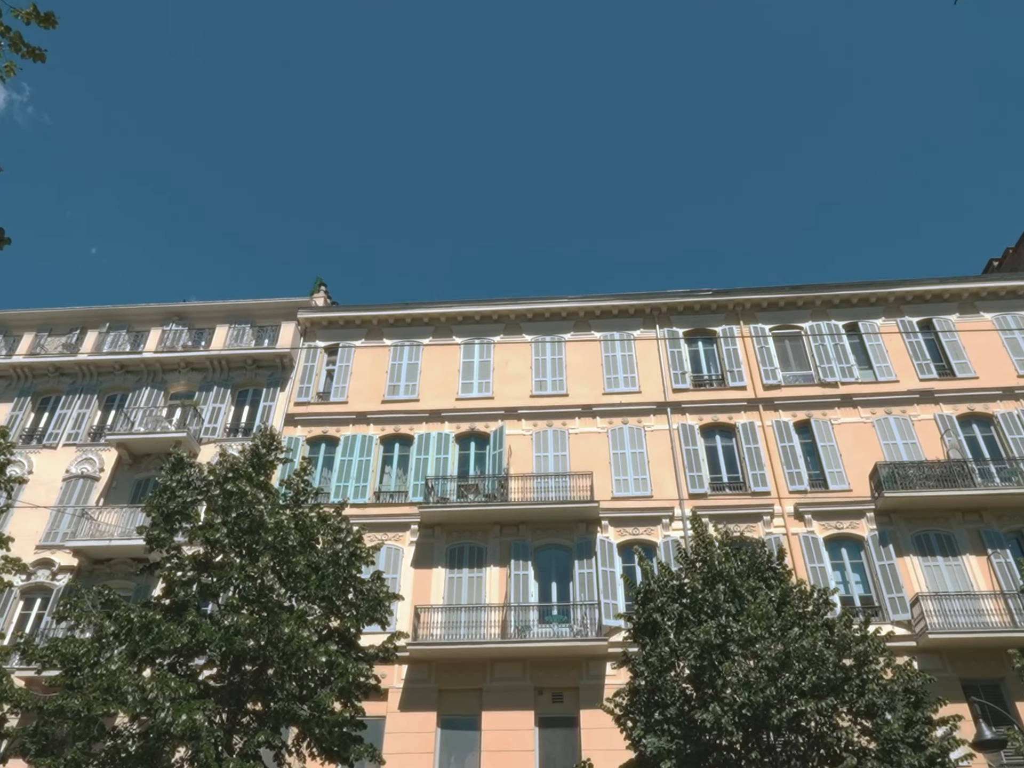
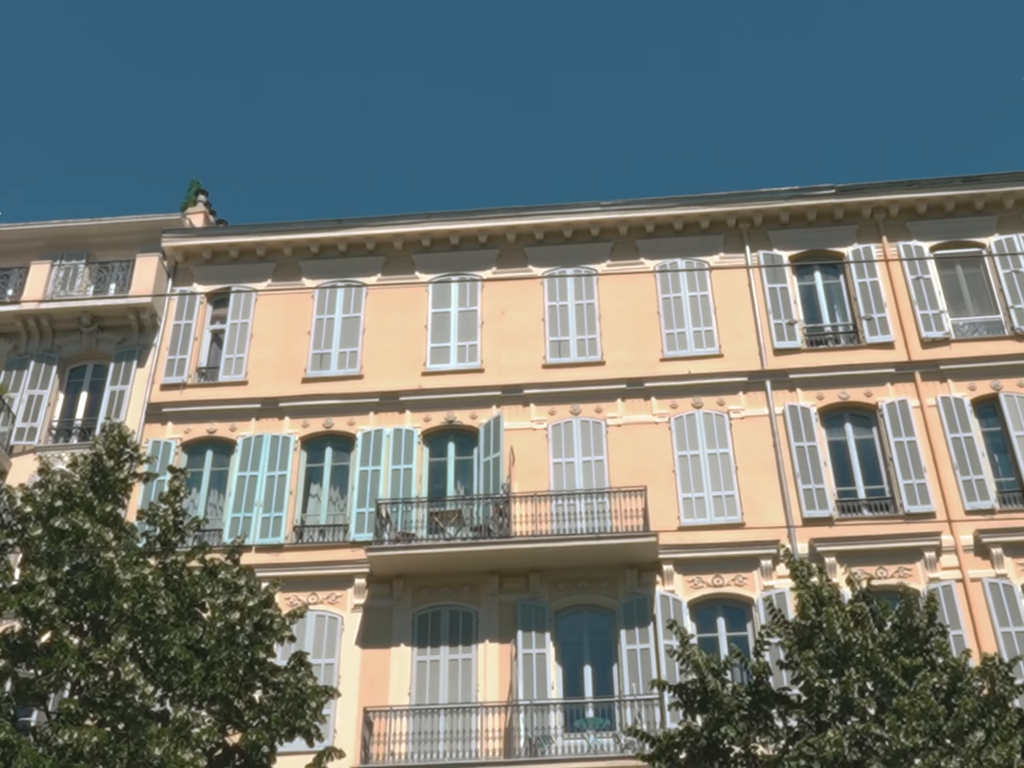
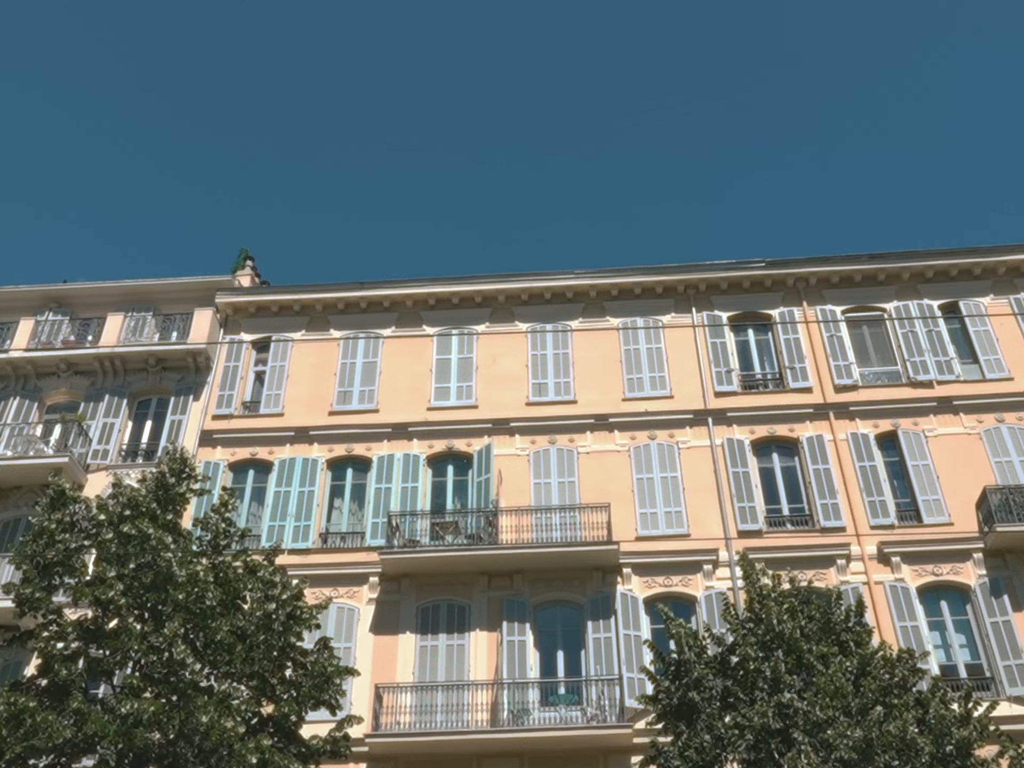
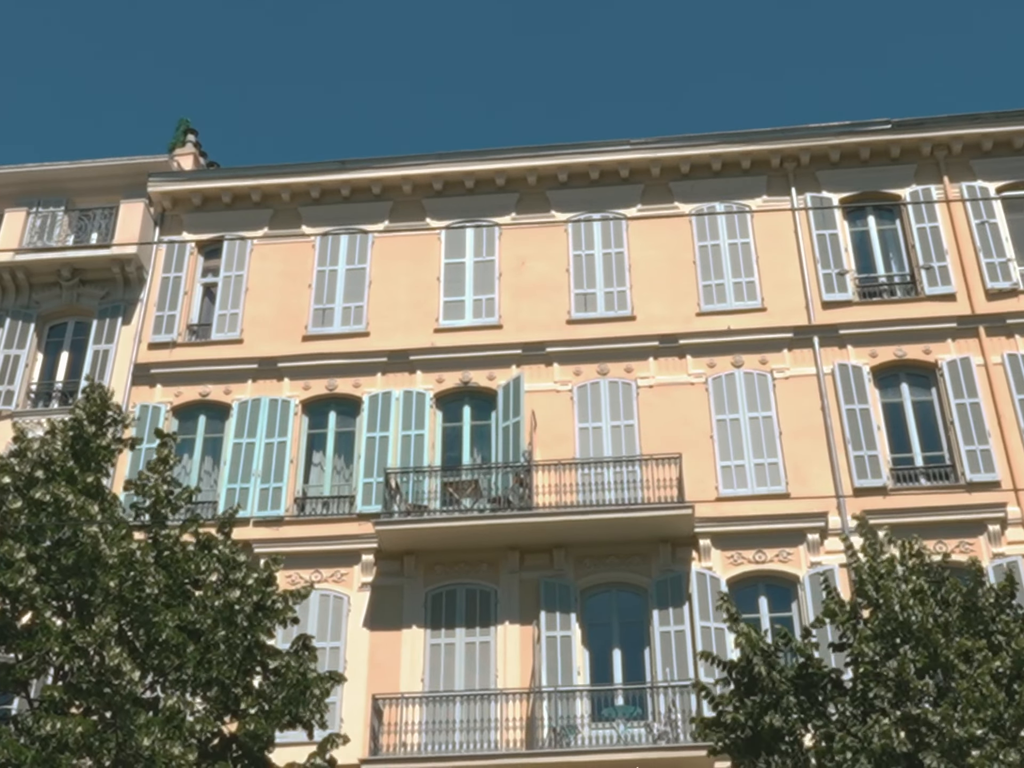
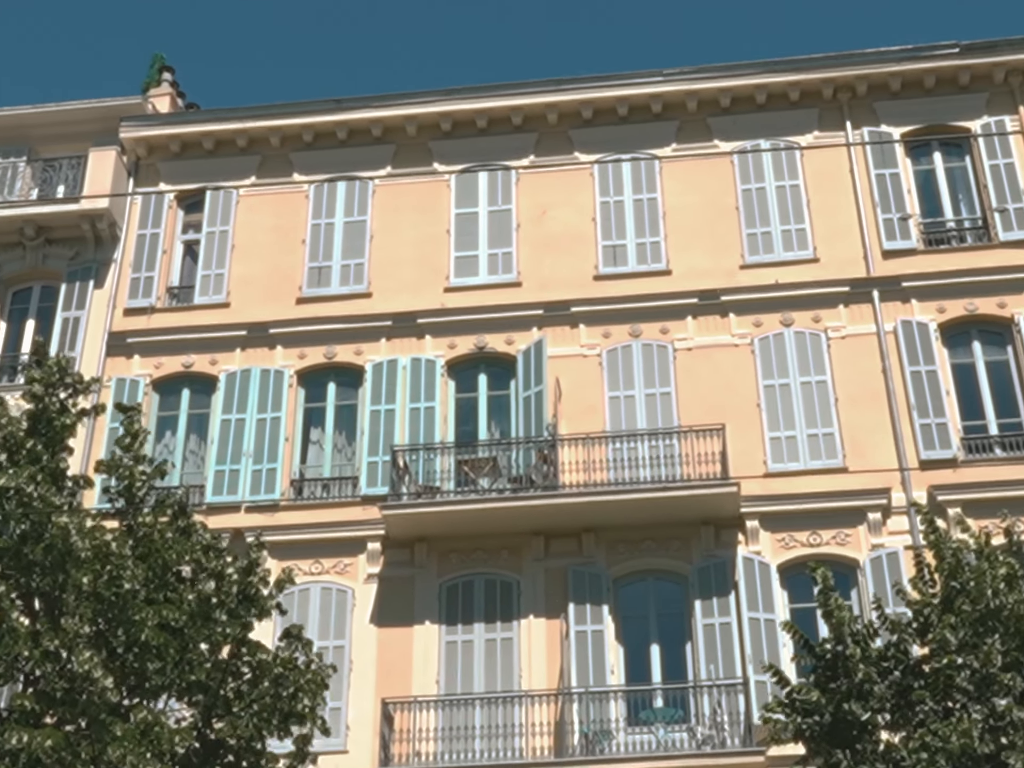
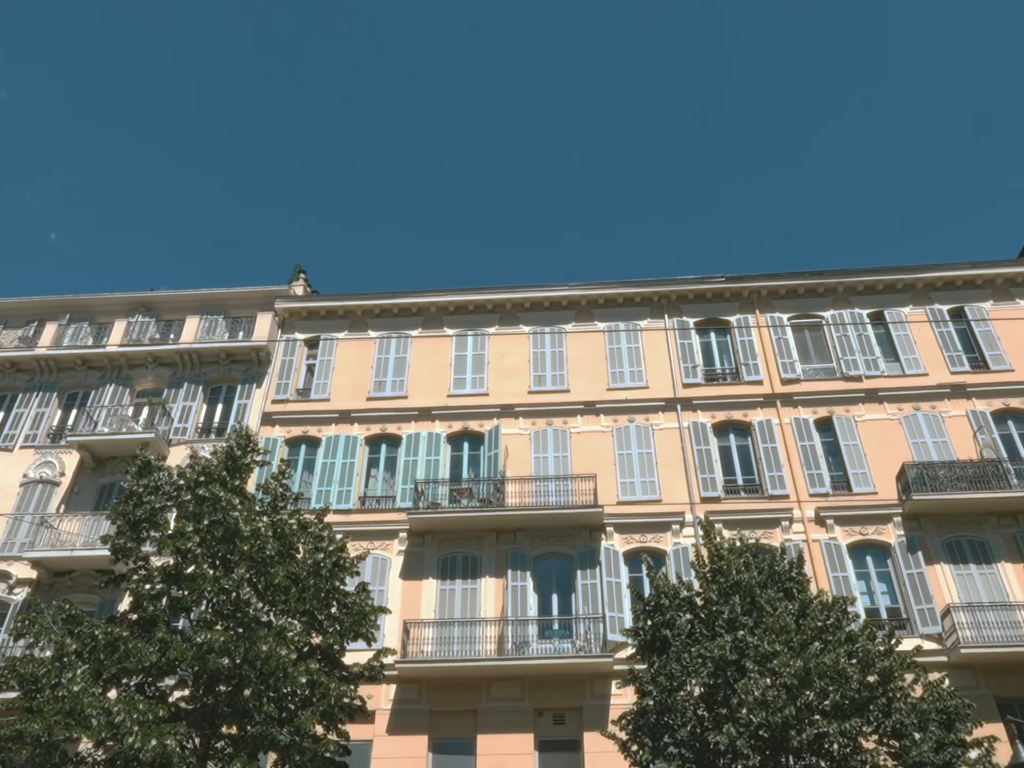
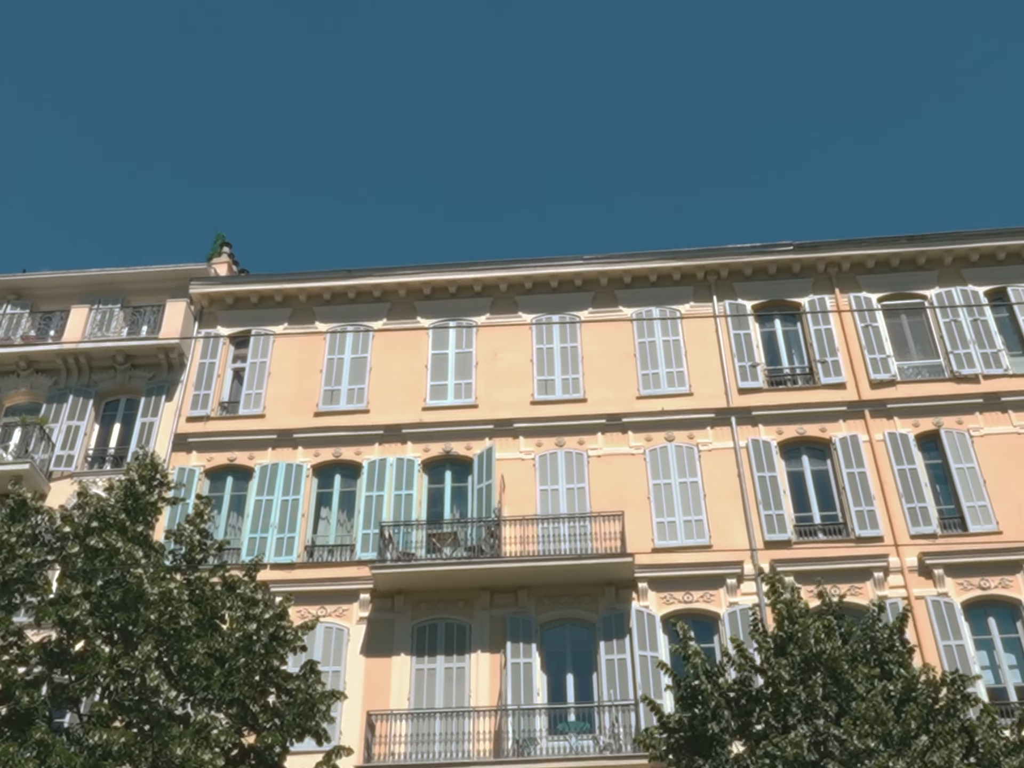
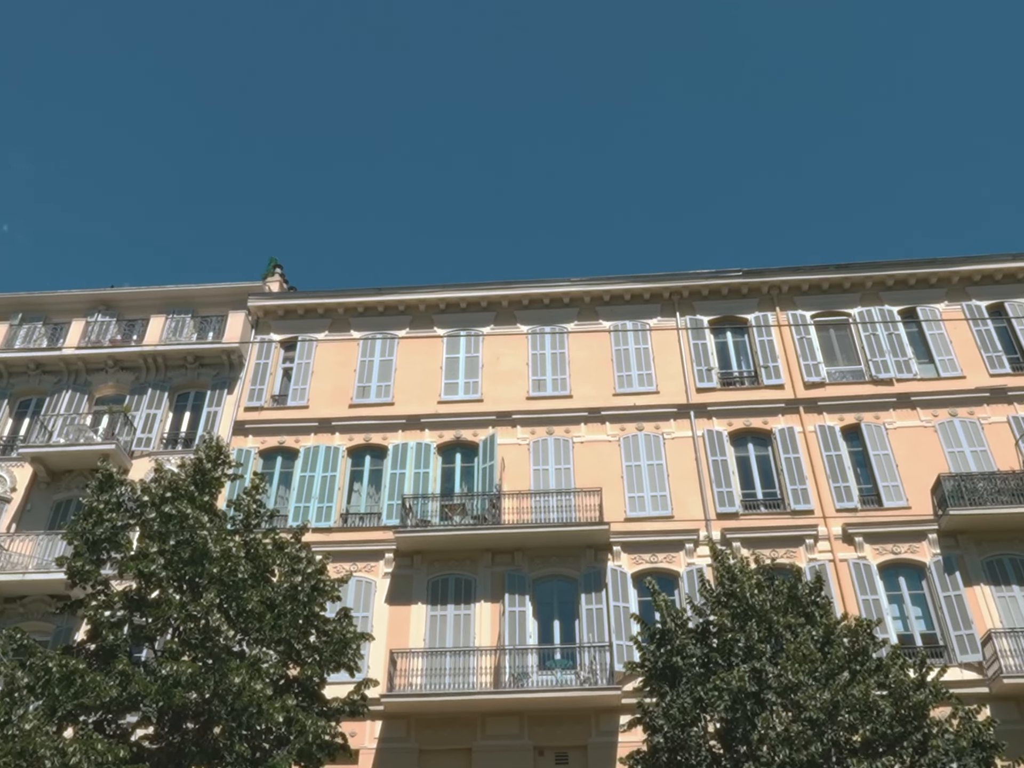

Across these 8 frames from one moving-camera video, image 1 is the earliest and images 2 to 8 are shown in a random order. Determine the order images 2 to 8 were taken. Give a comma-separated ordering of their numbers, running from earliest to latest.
6, 8, 3, 7, 2, 4, 5
